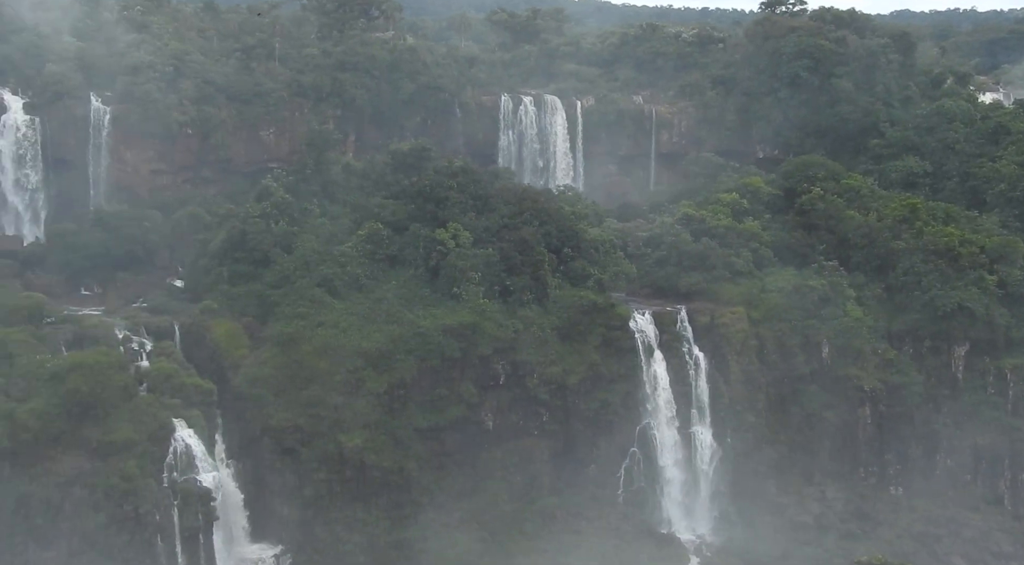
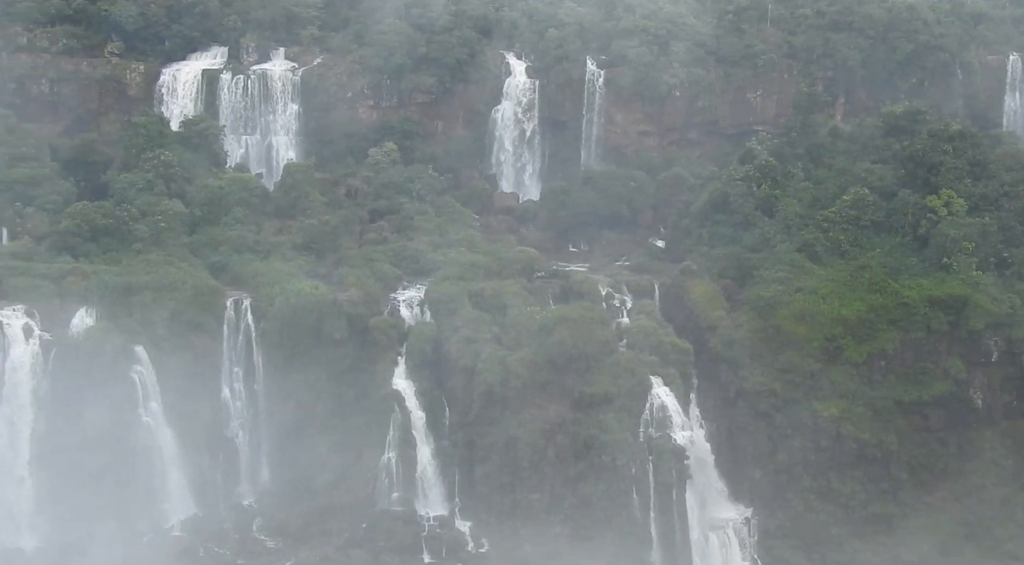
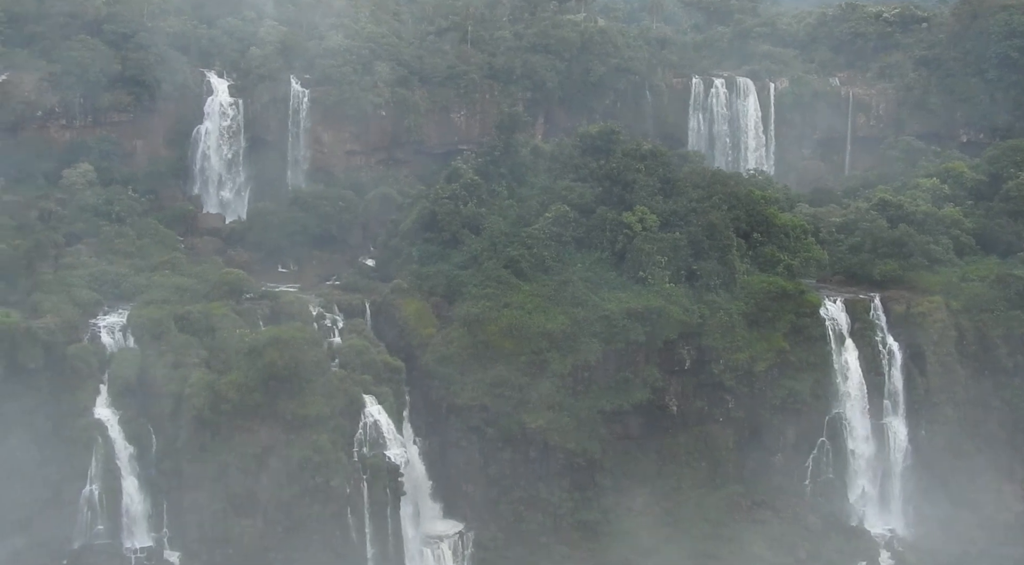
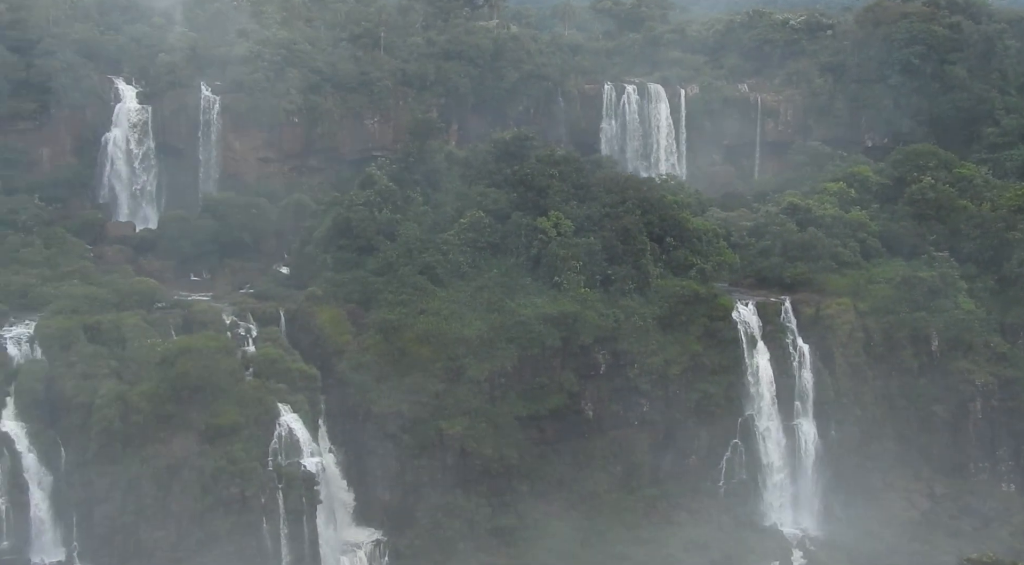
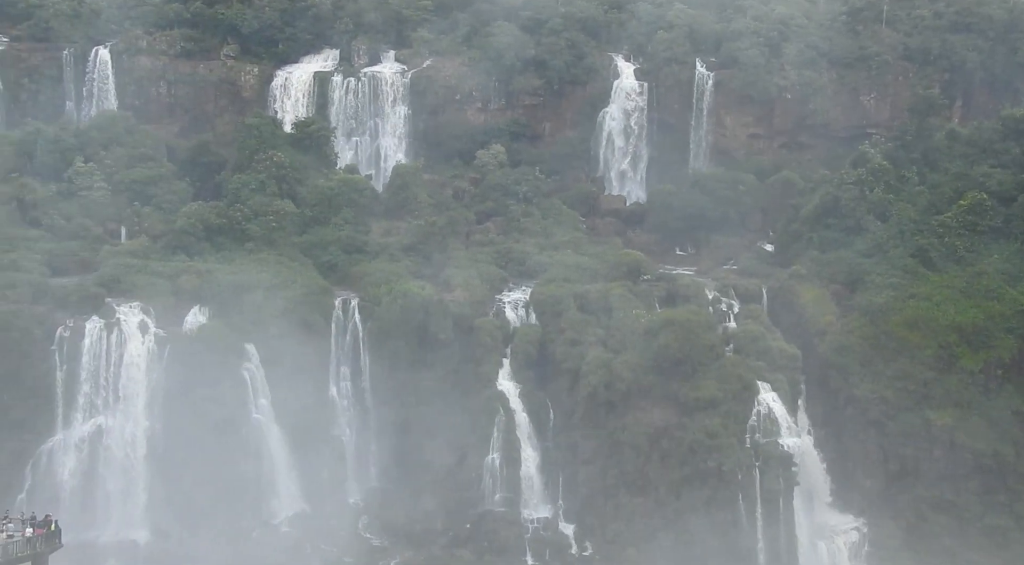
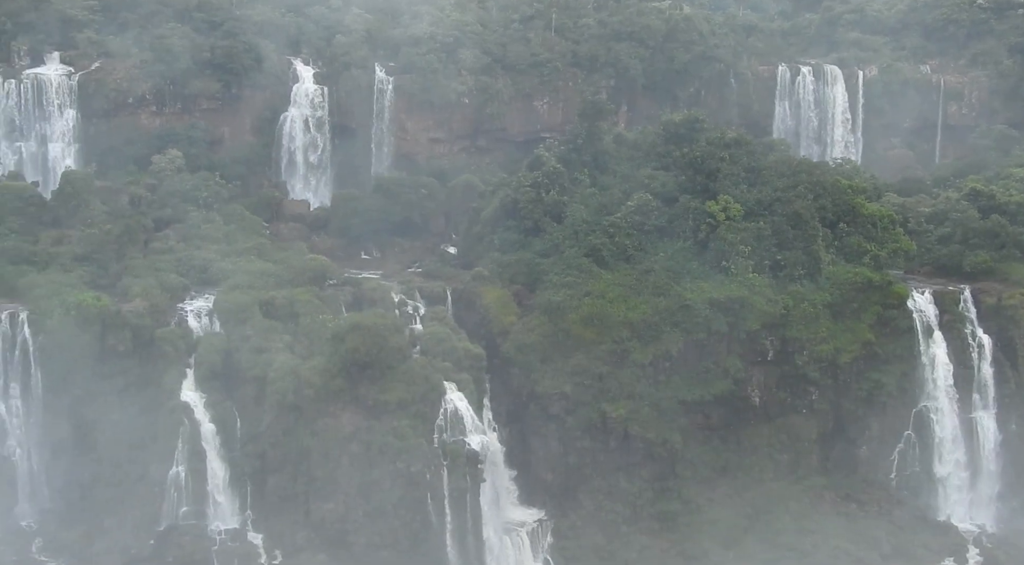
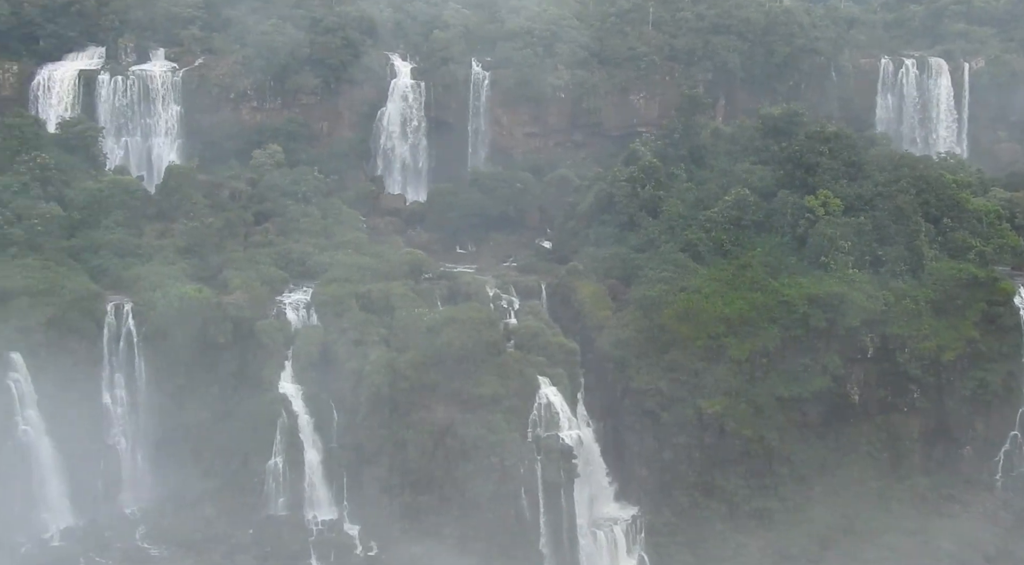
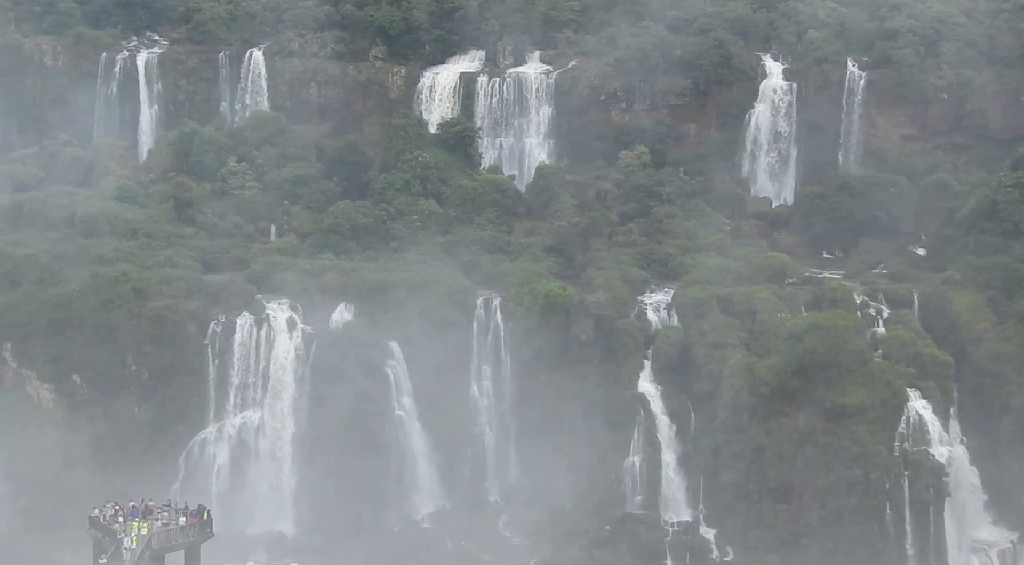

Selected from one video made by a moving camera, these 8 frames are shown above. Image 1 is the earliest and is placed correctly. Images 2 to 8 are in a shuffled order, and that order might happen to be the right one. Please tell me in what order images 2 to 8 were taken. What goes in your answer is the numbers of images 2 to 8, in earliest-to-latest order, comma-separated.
4, 3, 6, 7, 2, 5, 8
